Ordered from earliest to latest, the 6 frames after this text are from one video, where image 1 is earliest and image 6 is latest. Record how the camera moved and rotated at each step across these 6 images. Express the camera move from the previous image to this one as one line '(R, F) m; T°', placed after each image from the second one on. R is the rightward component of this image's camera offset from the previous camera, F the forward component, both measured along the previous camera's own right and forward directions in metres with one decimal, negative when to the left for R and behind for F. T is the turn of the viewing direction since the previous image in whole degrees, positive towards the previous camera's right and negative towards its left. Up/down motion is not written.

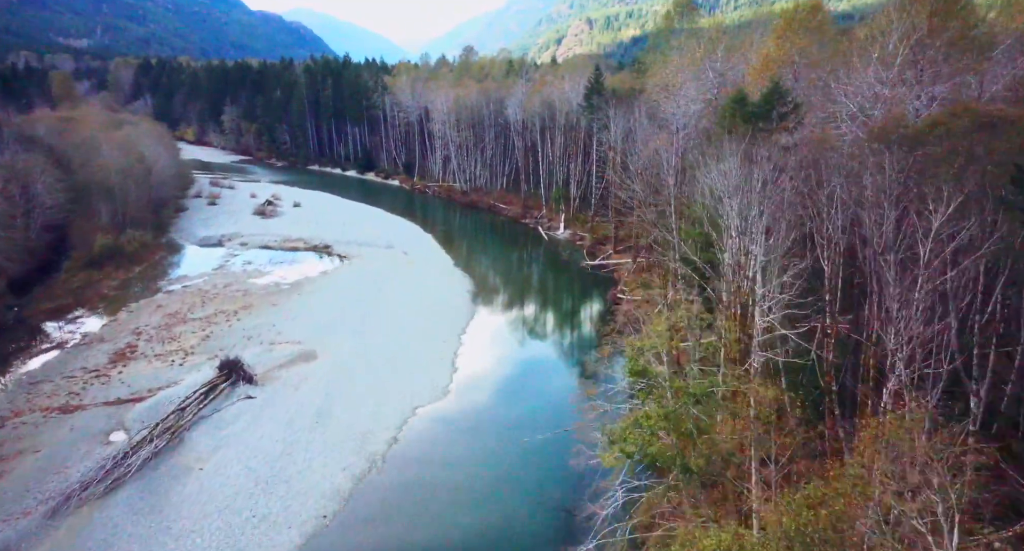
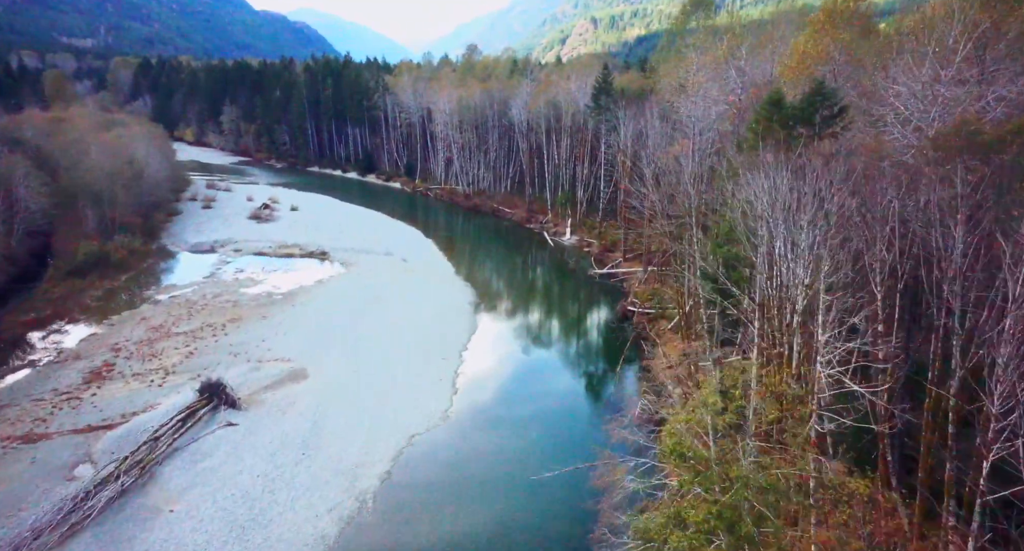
(0.0, +1.5) m; 0°
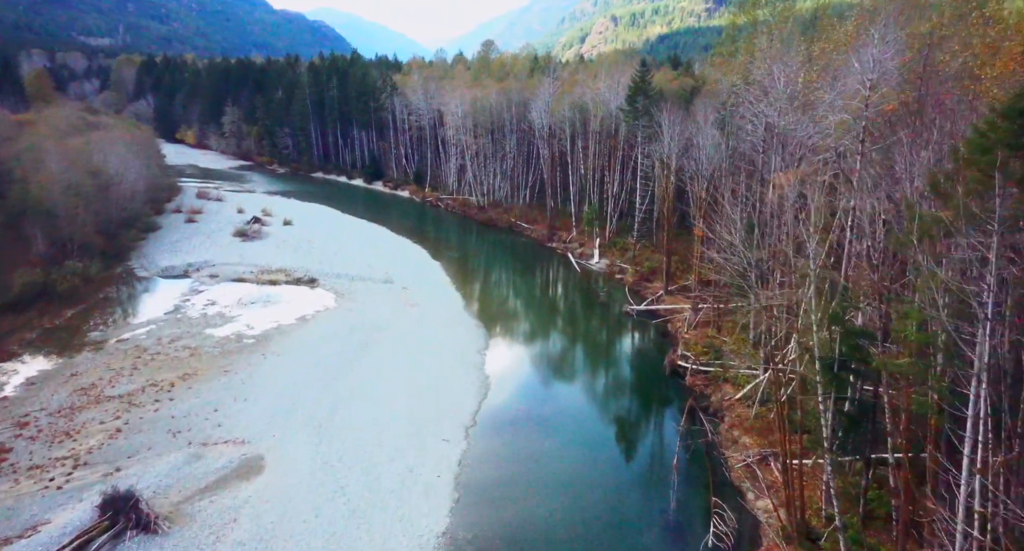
(-0.2, +5.3) m; -2°
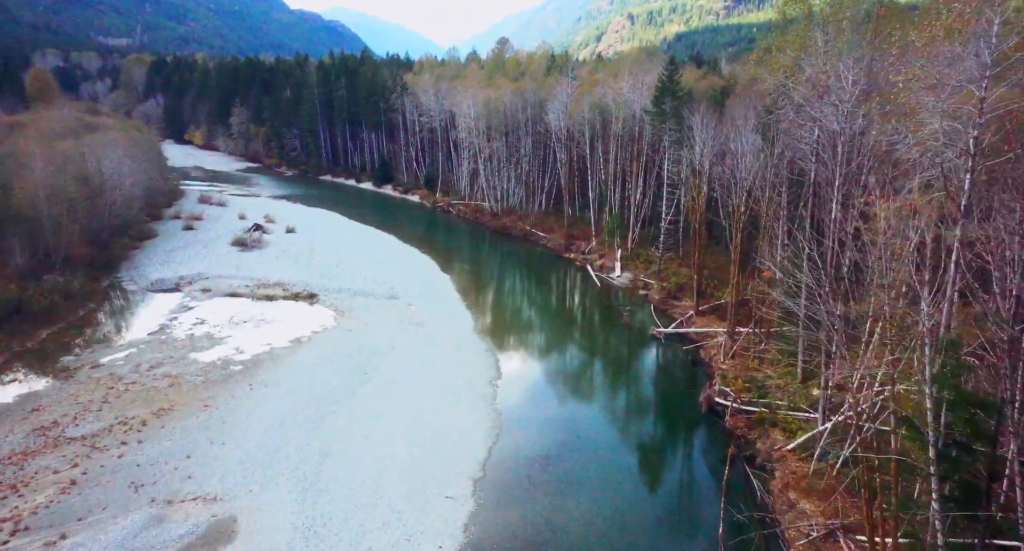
(-0.1, +2.5) m; -1°
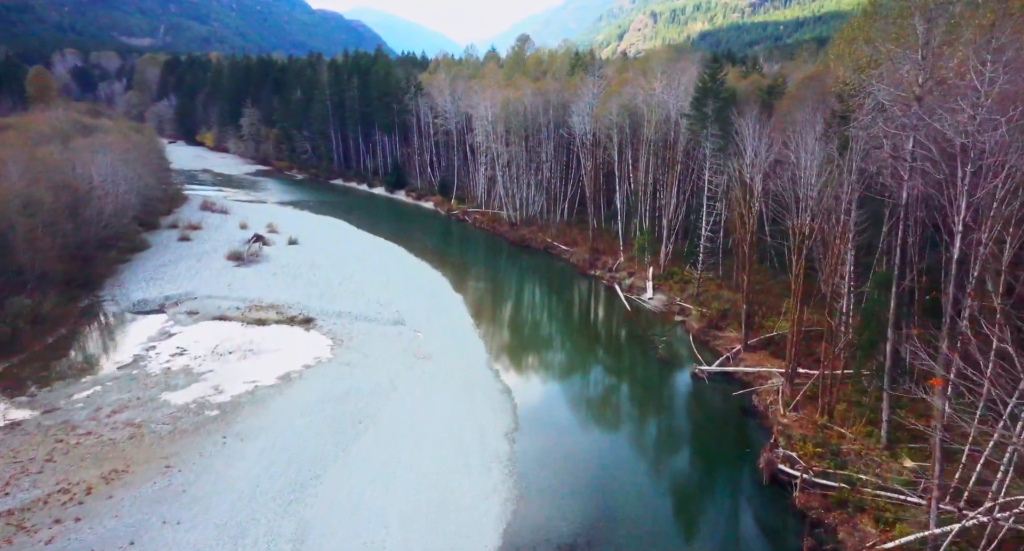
(-0.1, +3.2) m; -2°
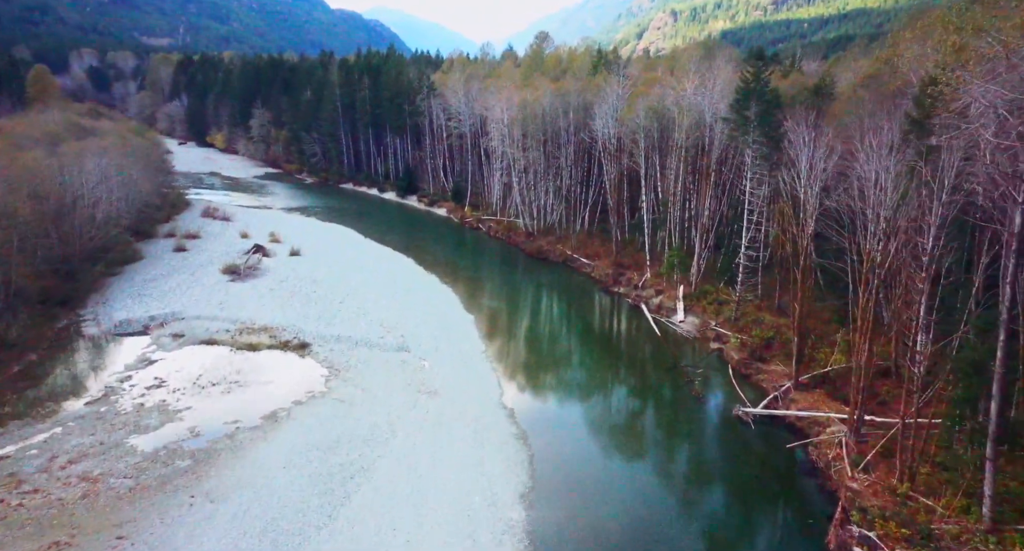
(-0.1, +2.7) m; -2°
